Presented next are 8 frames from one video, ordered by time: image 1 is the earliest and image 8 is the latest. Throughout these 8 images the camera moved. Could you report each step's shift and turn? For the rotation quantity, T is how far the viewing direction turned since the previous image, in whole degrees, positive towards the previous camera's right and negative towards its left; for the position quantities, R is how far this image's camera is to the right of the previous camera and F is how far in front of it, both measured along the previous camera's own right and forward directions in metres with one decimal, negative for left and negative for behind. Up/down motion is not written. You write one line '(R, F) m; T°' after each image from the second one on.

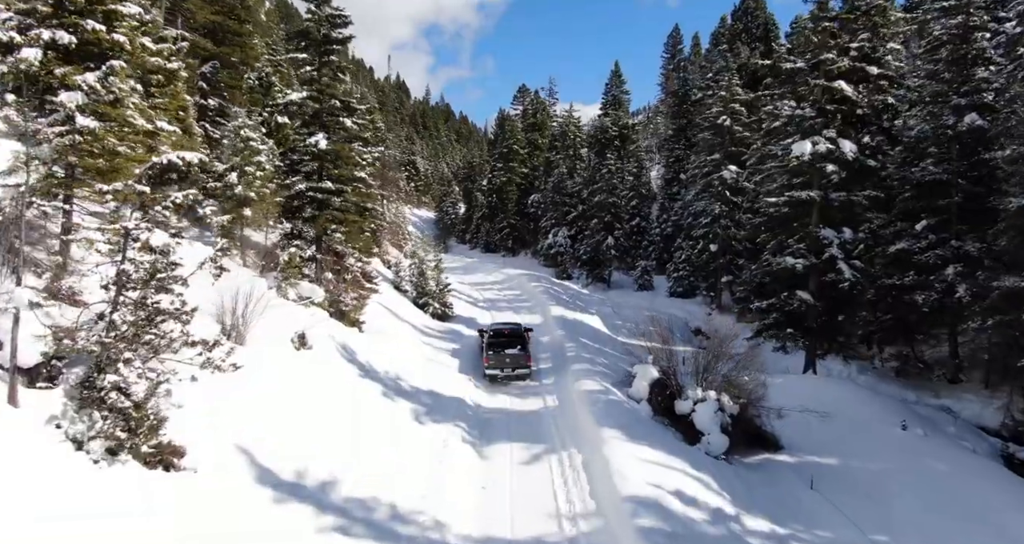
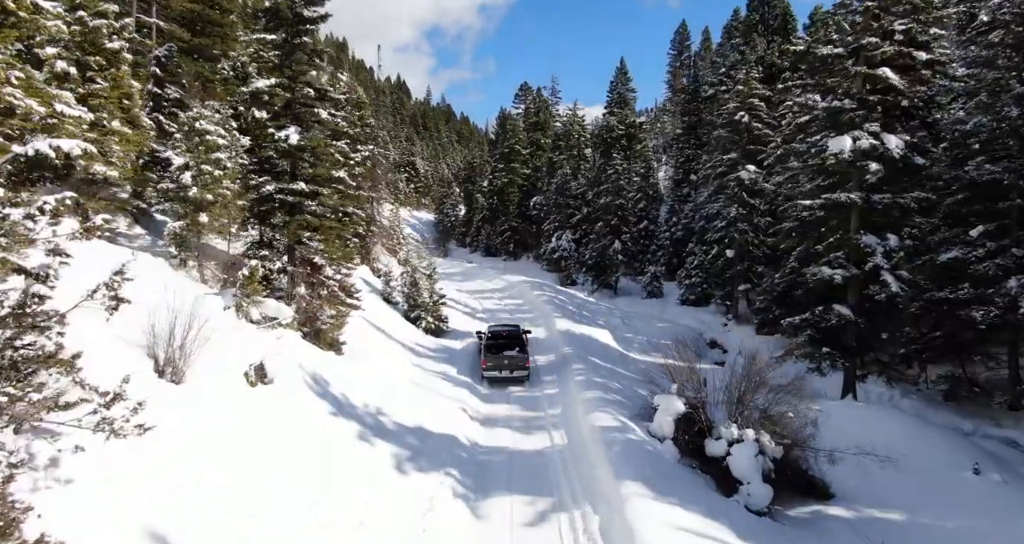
(0.0, +2.2) m; 0°
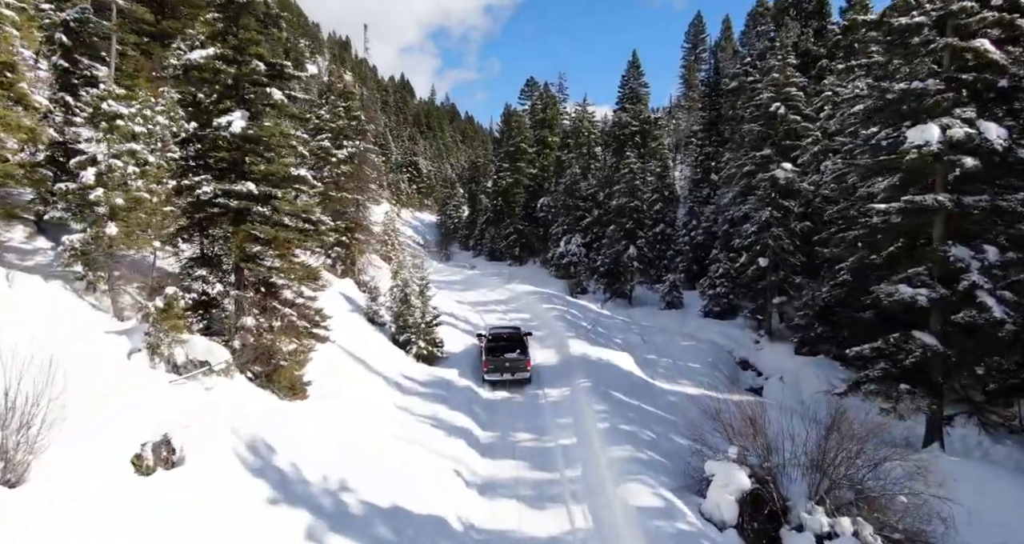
(0.0, +3.3) m; -1°
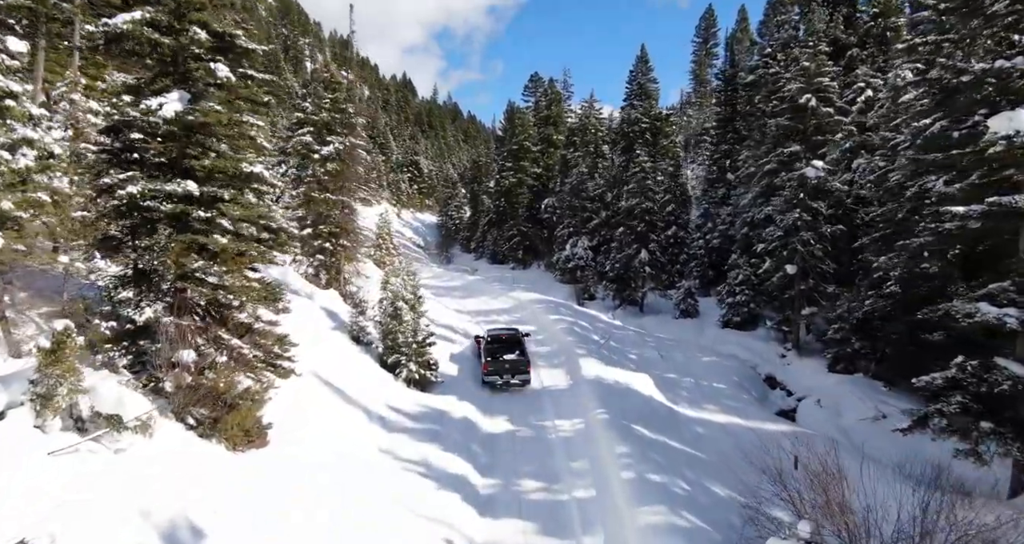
(-0.1, +2.3) m; 0°
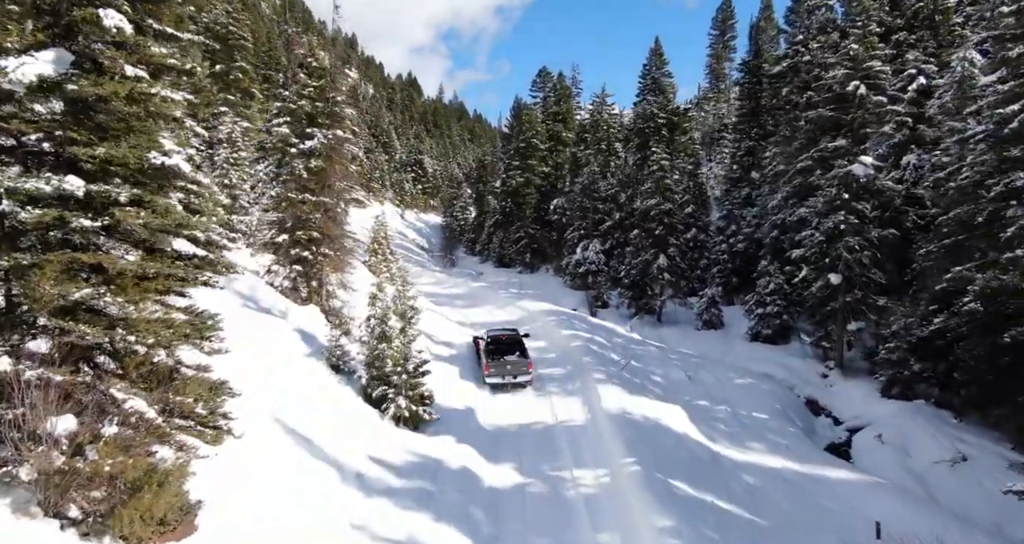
(-0.1, +2.7) m; -1°
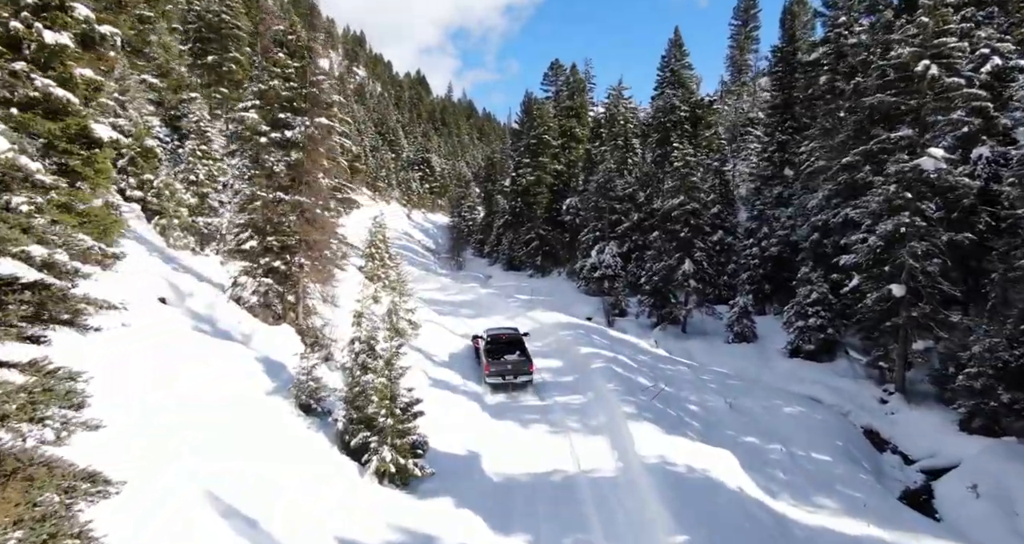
(-0.1, +2.8) m; -1°
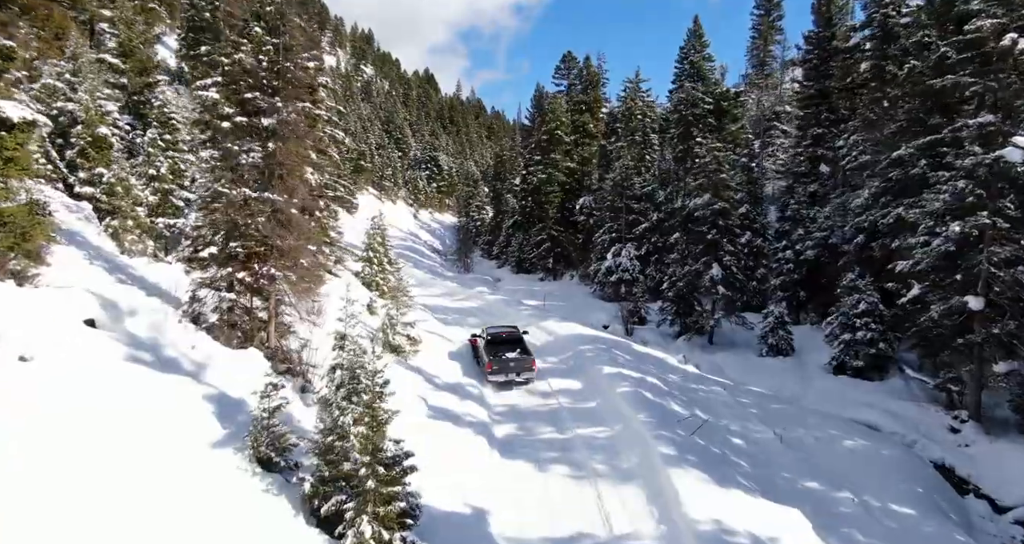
(-0.1, +2.5) m; -1°
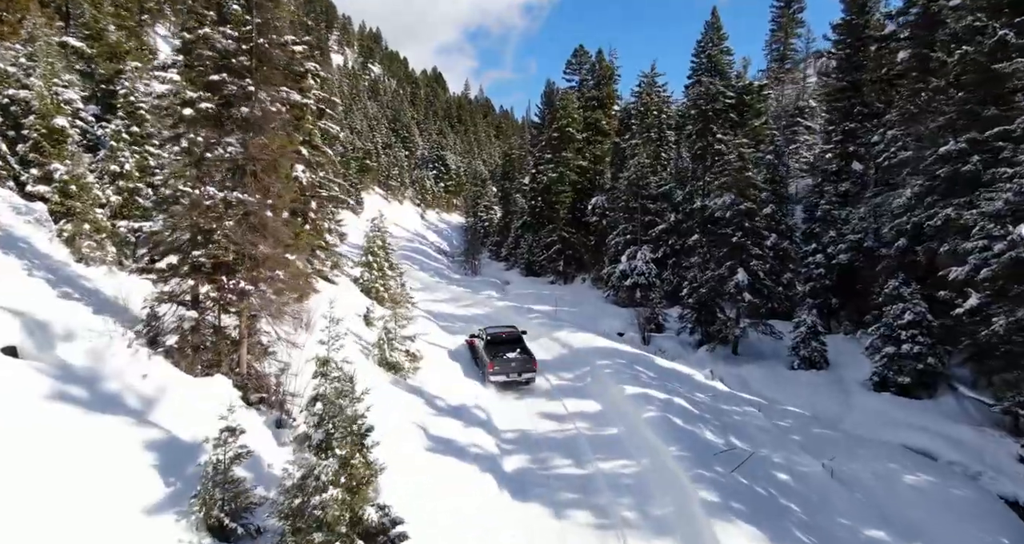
(-0.1, +1.8) m; -1°
